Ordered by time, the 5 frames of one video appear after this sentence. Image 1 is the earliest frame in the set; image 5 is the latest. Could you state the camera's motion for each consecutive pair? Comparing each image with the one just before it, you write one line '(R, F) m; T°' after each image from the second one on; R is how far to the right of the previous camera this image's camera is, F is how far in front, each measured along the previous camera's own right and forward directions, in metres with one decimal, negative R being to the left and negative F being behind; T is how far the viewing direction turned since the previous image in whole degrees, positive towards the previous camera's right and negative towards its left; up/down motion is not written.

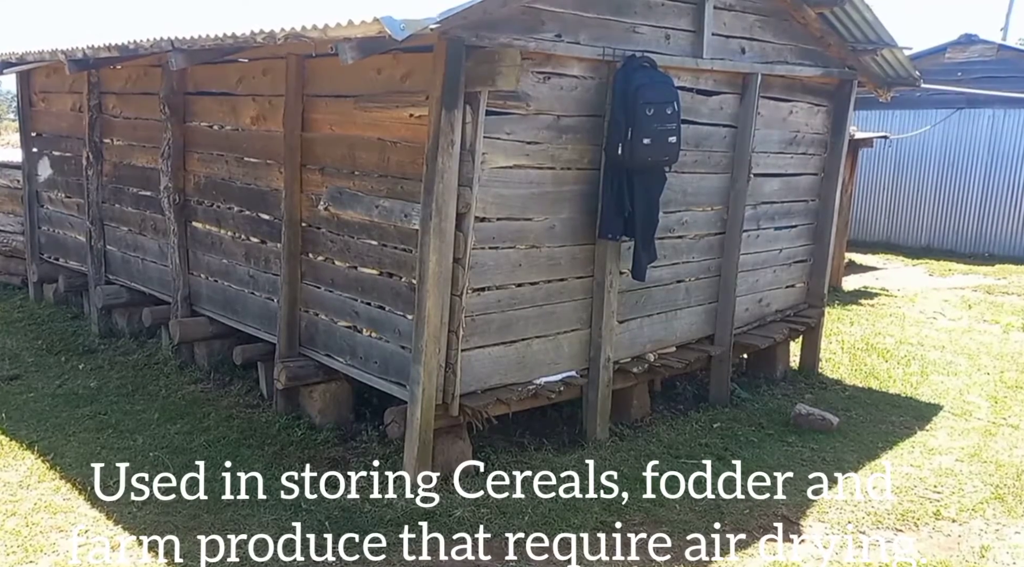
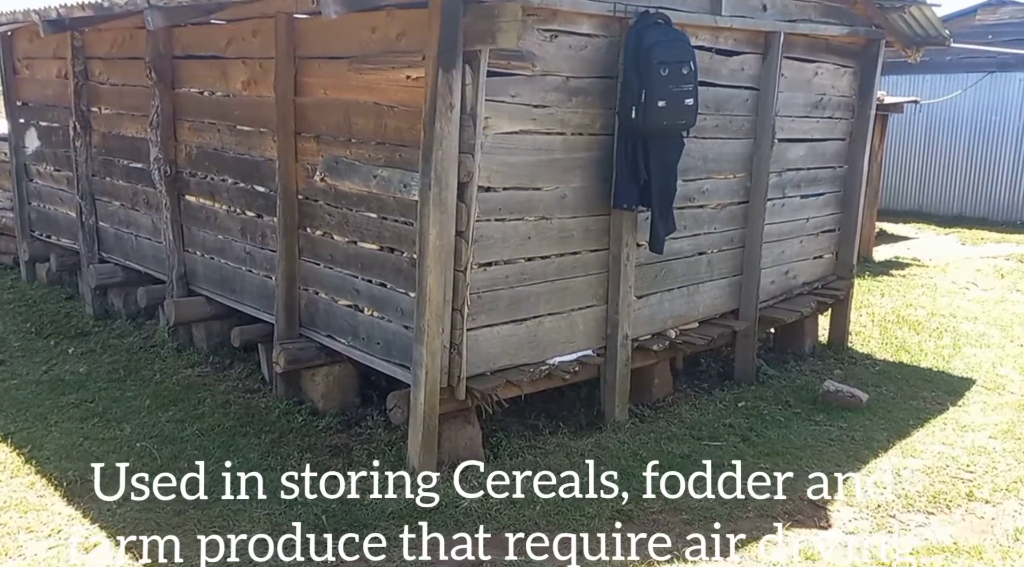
(+0.1, +0.4) m; -1°
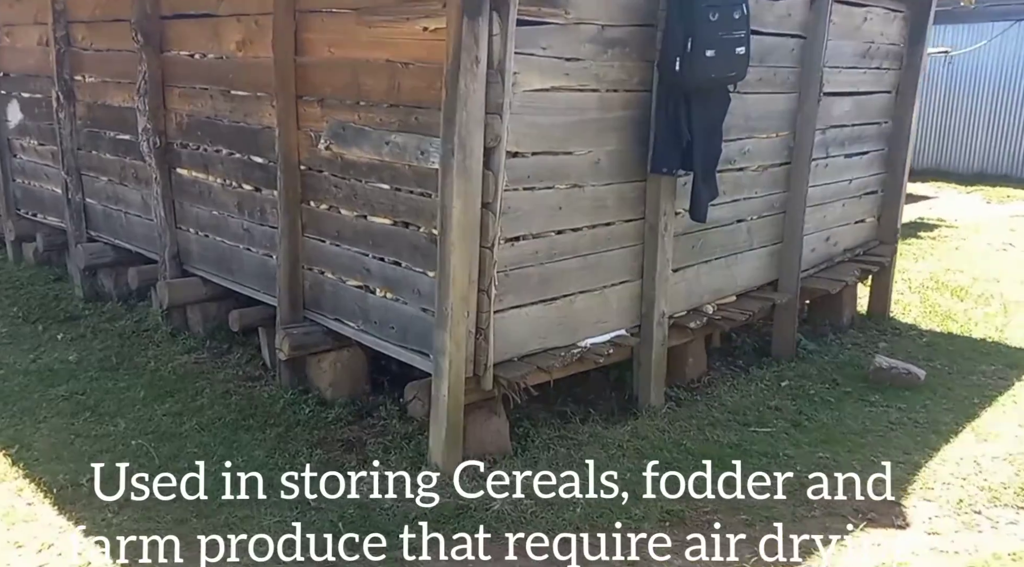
(-0.1, +0.6) m; 0°
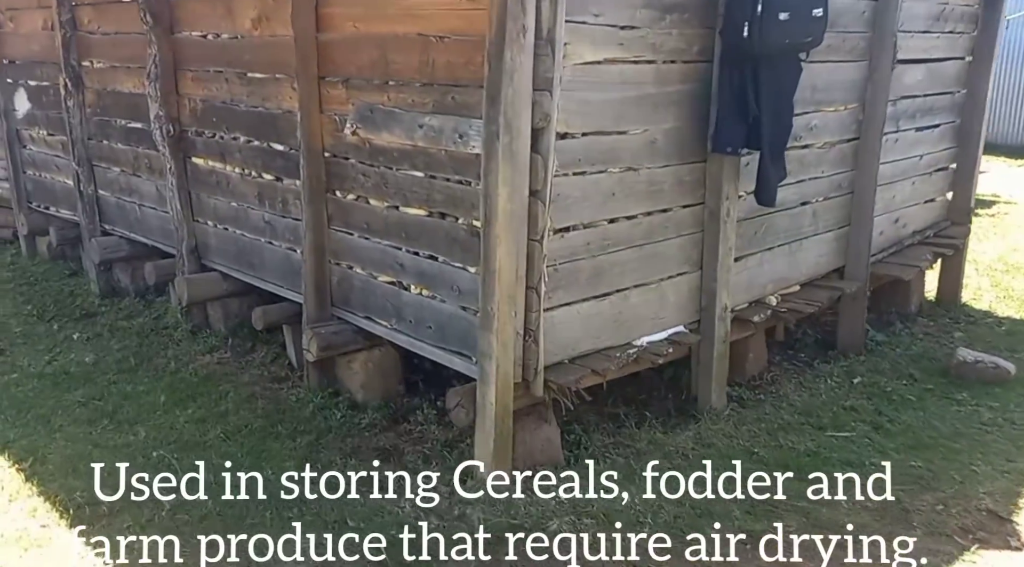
(-0.1, +0.5) m; -1°
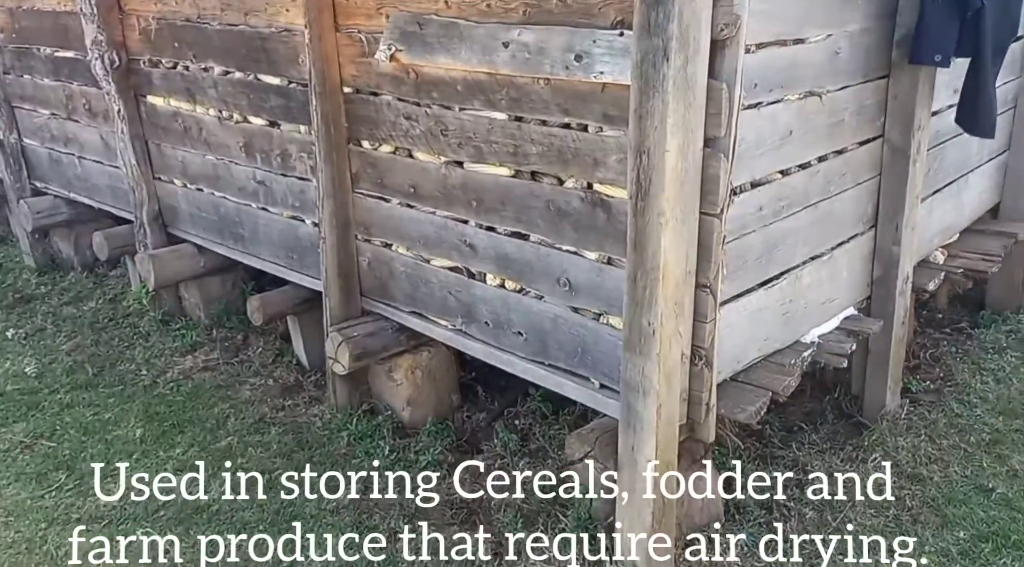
(-0.5, +1.5) m; +2°
